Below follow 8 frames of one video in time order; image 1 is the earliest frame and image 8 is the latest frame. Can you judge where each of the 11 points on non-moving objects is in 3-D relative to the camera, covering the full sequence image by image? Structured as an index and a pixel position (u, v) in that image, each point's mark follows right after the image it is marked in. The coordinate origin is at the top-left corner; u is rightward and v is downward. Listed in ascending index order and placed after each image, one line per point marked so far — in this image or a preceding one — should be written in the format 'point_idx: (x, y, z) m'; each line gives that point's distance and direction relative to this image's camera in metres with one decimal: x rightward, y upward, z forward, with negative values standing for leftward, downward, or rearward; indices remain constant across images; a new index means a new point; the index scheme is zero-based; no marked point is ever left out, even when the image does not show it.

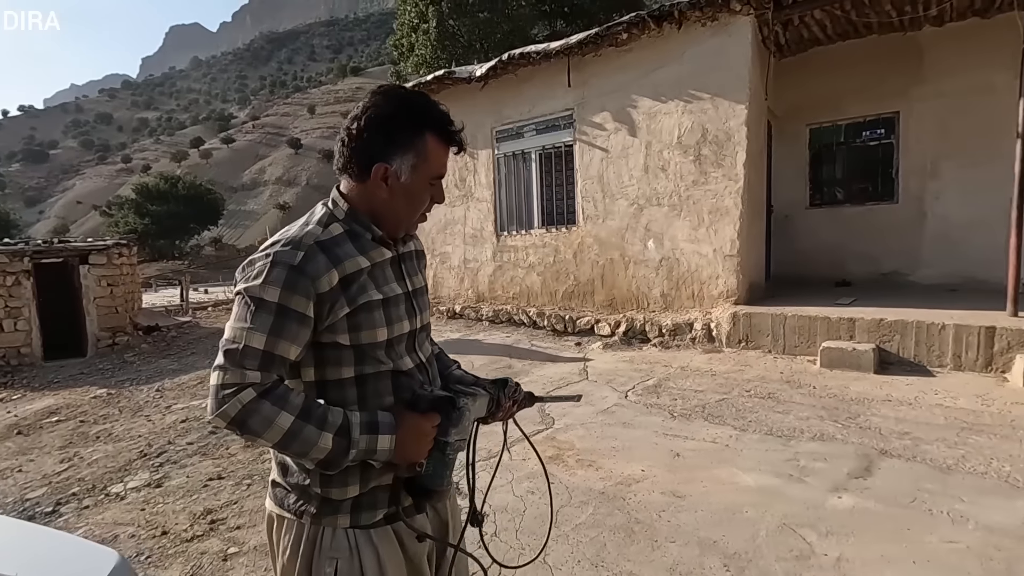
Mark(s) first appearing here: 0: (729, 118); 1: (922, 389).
0: (+2.4, +1.9, +5.9) m
1: (+3.3, -0.8, +4.4) m
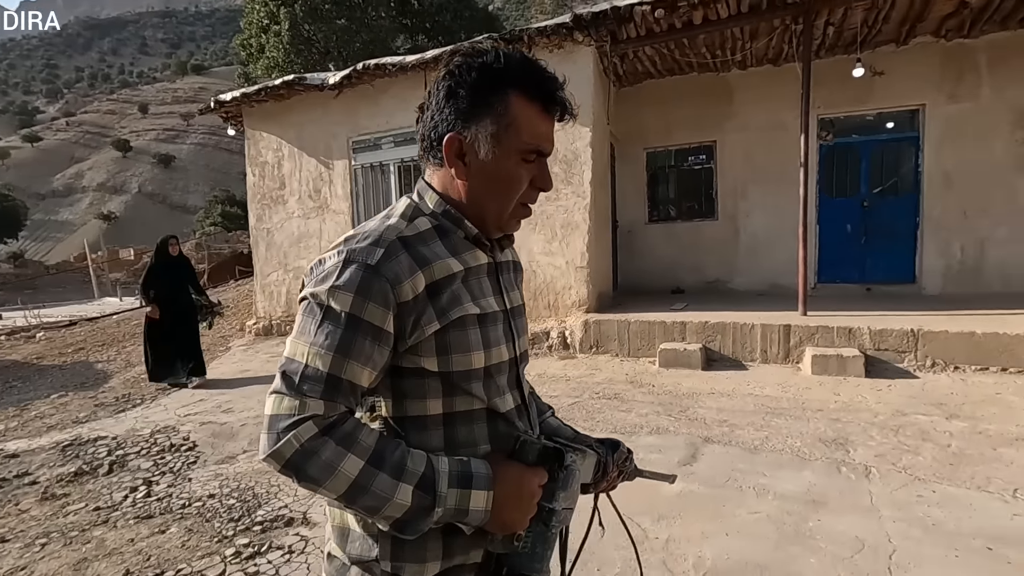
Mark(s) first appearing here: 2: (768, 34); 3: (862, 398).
0: (+0.7, +1.8, +6.3) m
1: (+2.1, -0.9, +5.0) m
2: (+3.0, +3.0, +6.4) m
3: (+2.8, -0.9, +4.4) m
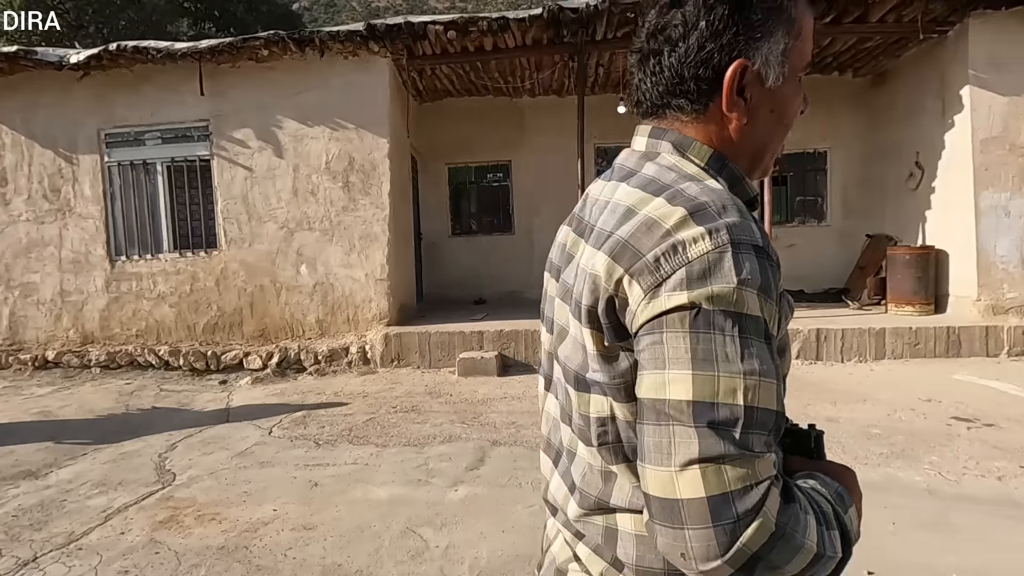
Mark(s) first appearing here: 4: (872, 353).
0: (-1.6, +1.6, +6.2) m
1: (+0.2, -1.0, +5.4) m
2: (+0.5, +2.9, +7.0) m
3: (+1.1, -1.0, +5.0) m
4: (+3.8, -0.7, +5.7) m
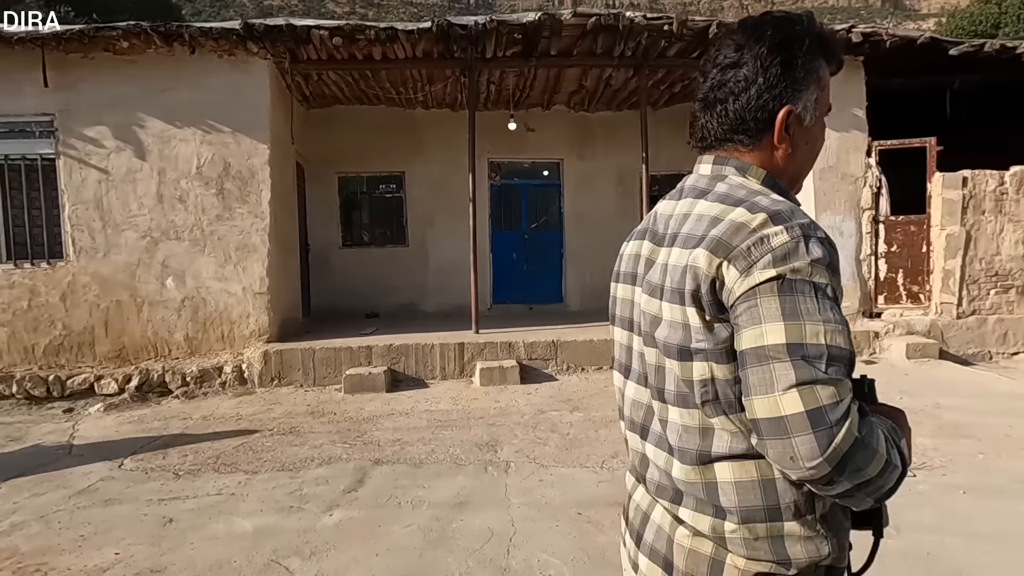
0: (-2.9, +1.5, +5.9) m
1: (-0.9, -1.1, +5.3) m
2: (-0.9, +2.7, +7.1) m
3: (0.0, -1.1, +5.1) m
4: (+2.6, -0.8, +6.2) m
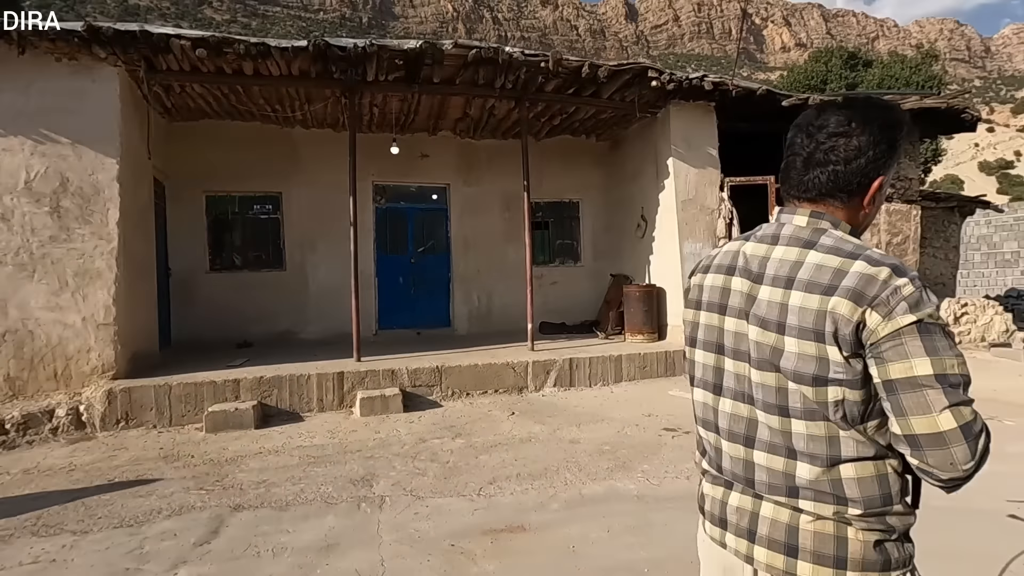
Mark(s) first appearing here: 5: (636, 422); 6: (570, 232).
0: (-4.1, +1.2, +5.3) m
1: (-2.1, -1.4, +5.0) m
2: (-2.4, +2.4, +6.8) m
3: (-1.1, -1.3, +5.0) m
4: (+1.2, -1.1, +6.6) m
5: (+1.2, -1.3, +5.1) m
6: (+1.0, +1.0, +9.3) m
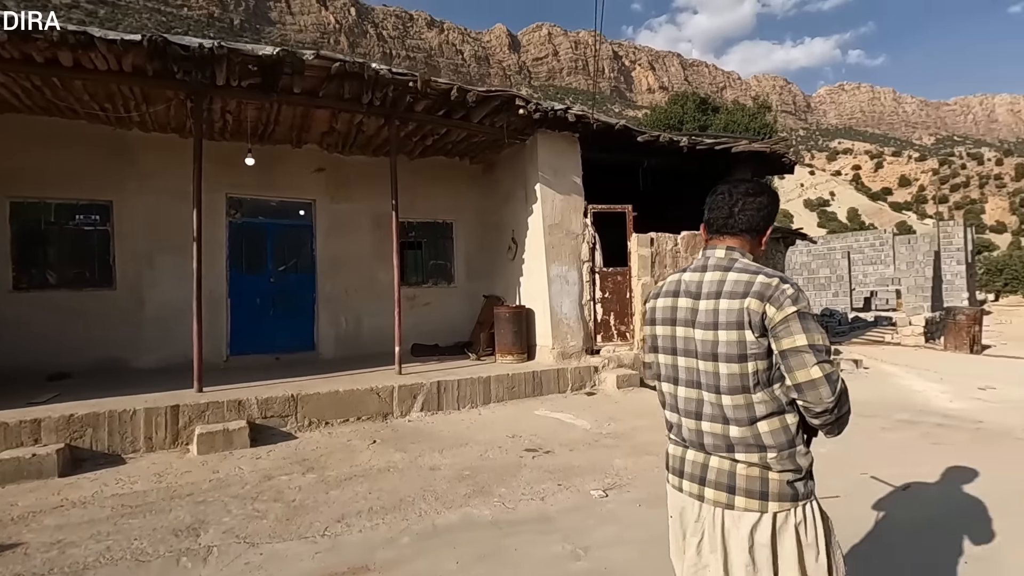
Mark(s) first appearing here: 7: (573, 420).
0: (-5.3, +1.0, +4.2) m
1: (-3.3, -1.5, +4.3) m
2: (-4.0, +2.1, +6.2) m
3: (-2.3, -1.5, +4.5) m
4: (-0.4, -1.4, +6.5) m
5: (-0.1, -1.5, +5.1) m
6: (-1.2, +0.6, +9.2) m
7: (+0.7, -1.5, +6.1) m
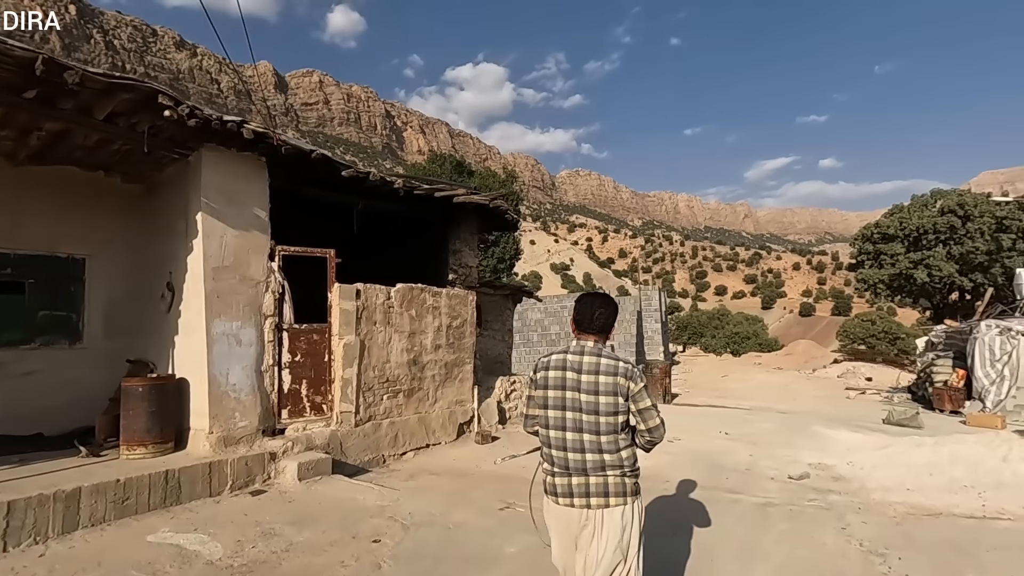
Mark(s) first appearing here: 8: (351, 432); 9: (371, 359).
0: (-7.1, +0.8, +0.3) m
1: (-5.3, -1.8, +1.0) m
2: (-6.8, +1.8, +2.7) m
3: (-4.5, -1.8, +1.5) m
4: (-3.6, -1.9, +4.2) m
5: (-2.8, -1.9, +3.0) m
6: (-5.5, -0.1, +6.5) m
7: (-2.4, -2.0, +4.2) m
8: (-2.0, -1.8, +6.6) m
9: (-1.9, -0.9, +7.0) m
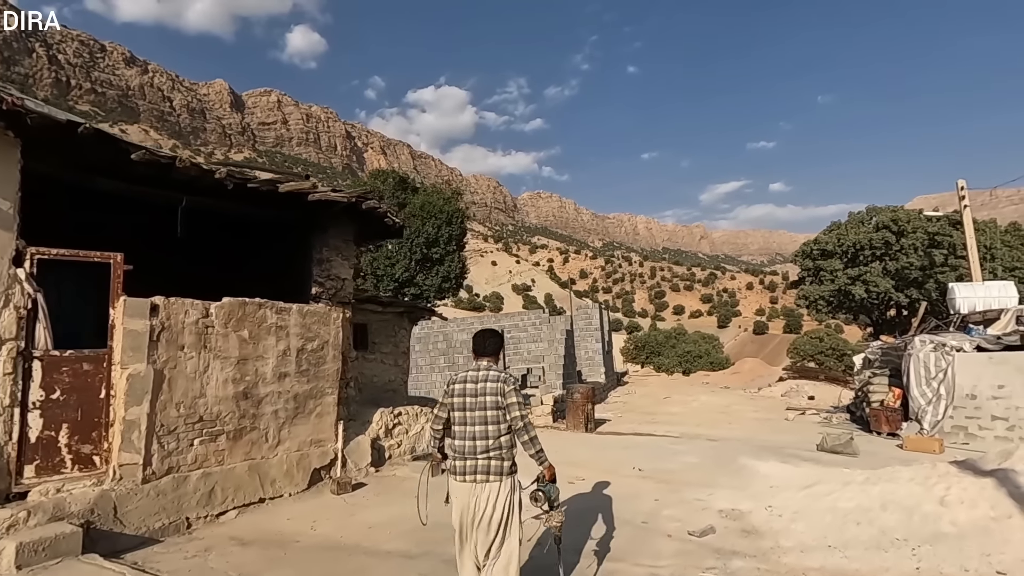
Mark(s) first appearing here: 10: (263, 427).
0: (-8.3, +0.9, -1.5) m
1: (-6.5, -1.7, -0.8) m
2: (-8.1, +1.8, +1.0) m
3: (-5.7, -1.7, -0.2) m
4: (-5.0, -1.9, +2.5) m
5: (-4.1, -1.9, +1.4) m
6: (-7.0, -0.3, +4.8) m
7: (-3.9, -2.1, +2.6) m
8: (-3.6, -1.9, +5.1) m
9: (-3.5, -1.1, +5.5) m
10: (-2.9, -1.6, +6.3) m
